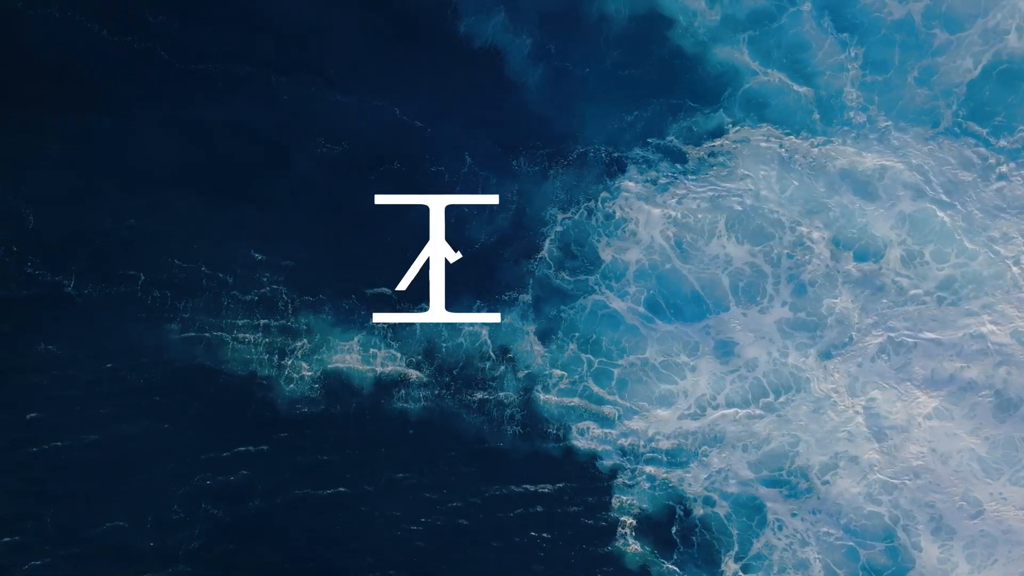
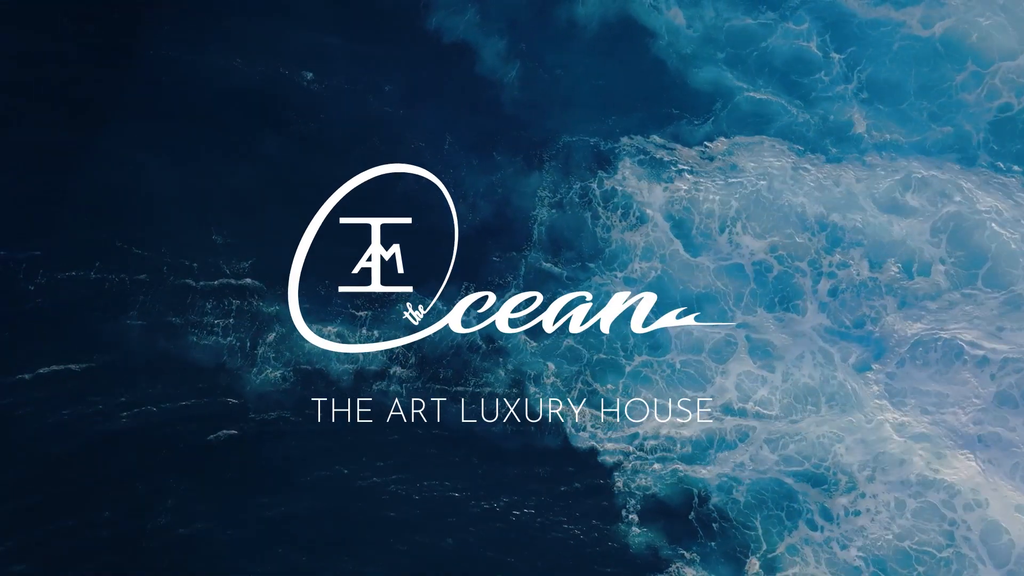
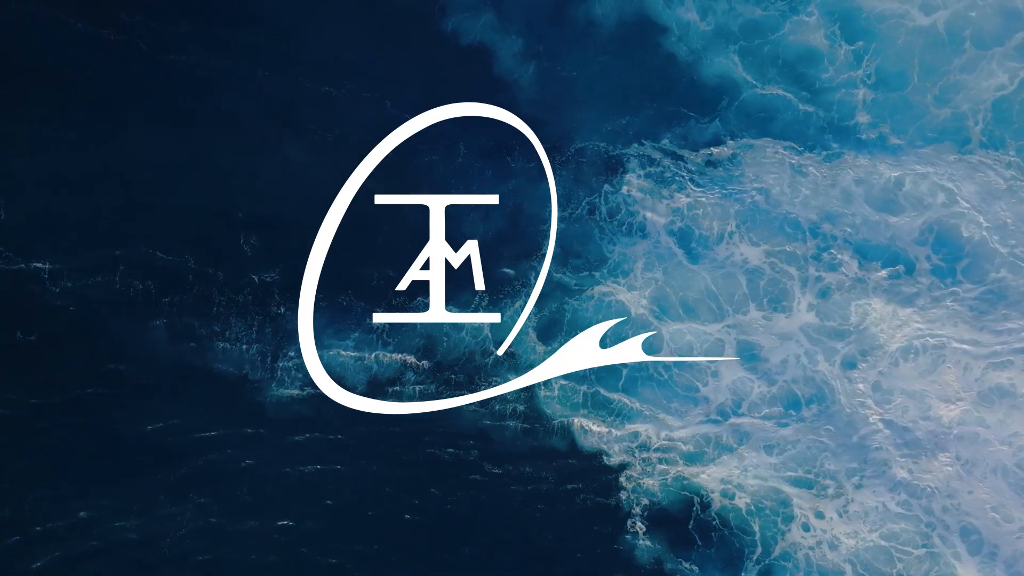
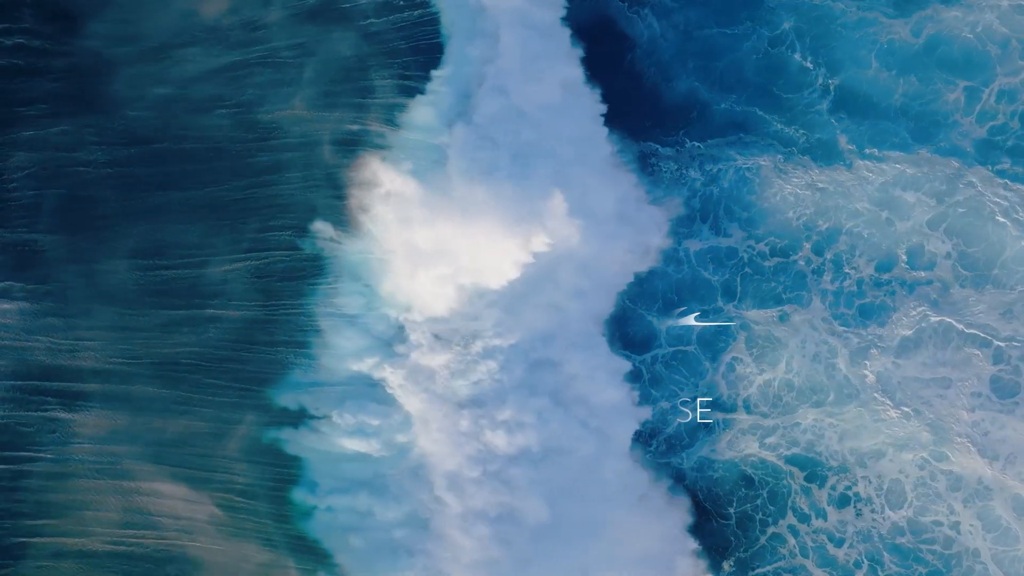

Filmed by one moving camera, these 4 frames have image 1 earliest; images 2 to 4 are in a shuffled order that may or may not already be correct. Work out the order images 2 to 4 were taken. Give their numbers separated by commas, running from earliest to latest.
3, 2, 4
